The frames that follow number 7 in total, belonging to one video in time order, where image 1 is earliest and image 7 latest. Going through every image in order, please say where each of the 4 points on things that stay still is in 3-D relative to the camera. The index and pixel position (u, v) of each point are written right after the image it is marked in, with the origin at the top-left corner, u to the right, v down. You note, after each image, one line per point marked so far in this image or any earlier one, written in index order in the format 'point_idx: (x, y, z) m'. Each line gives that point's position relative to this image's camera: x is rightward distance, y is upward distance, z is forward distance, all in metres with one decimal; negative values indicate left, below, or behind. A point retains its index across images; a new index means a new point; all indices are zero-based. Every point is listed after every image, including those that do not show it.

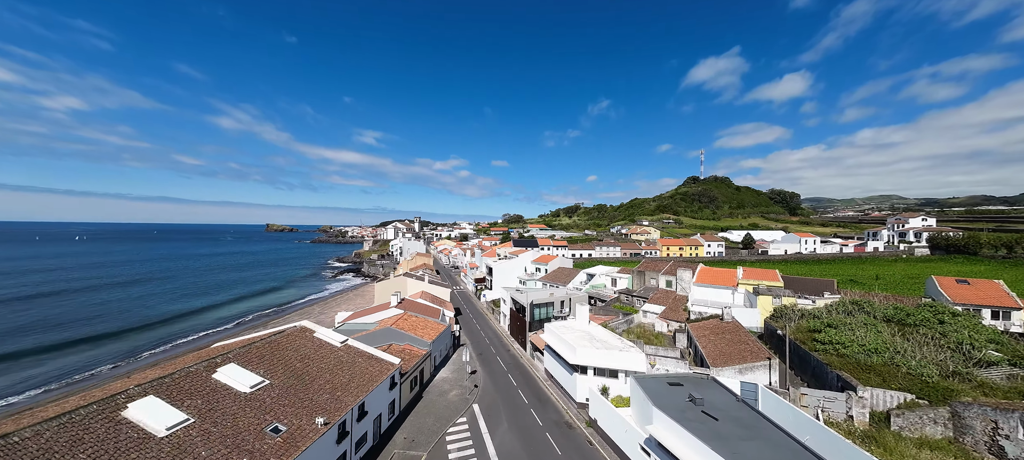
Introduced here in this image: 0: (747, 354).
0: (+14.4, -7.6, +18.5) m
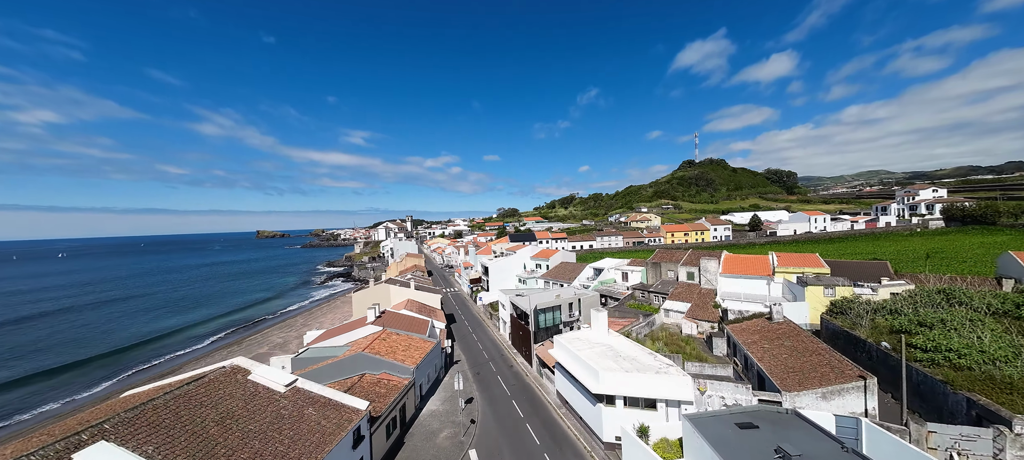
0: (+14.5, -6.5, +14.1) m
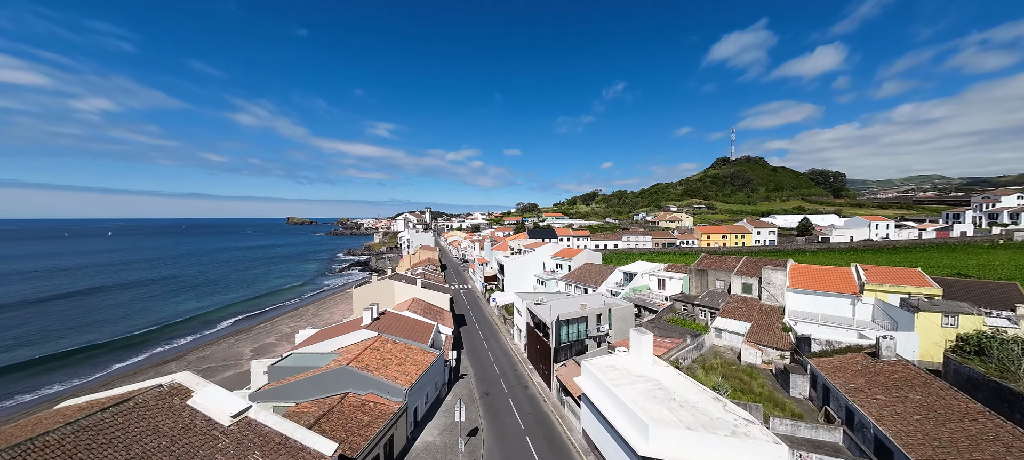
0: (+15.0, -6.9, +9.3) m
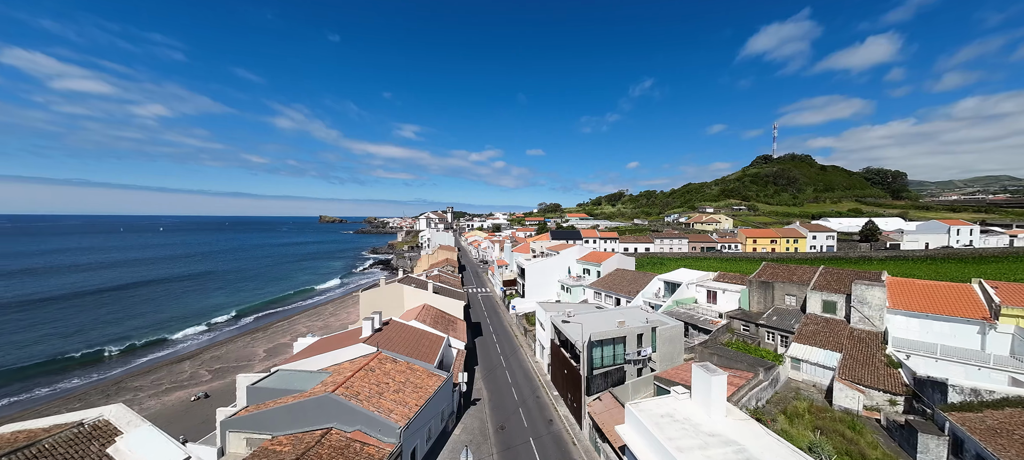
0: (+15.4, -7.0, +4.7) m
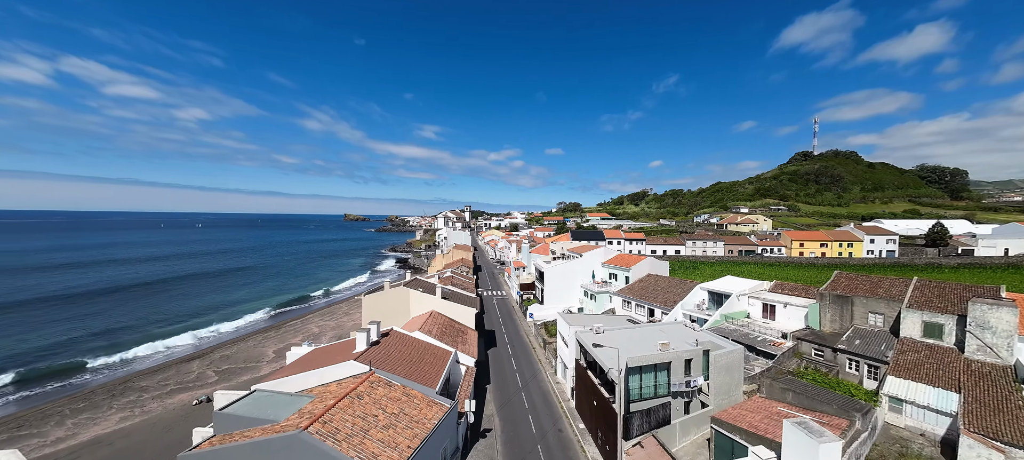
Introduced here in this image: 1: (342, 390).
0: (+15.5, -7.2, +0.8) m
1: (-7.2, -6.7, +12.9) m
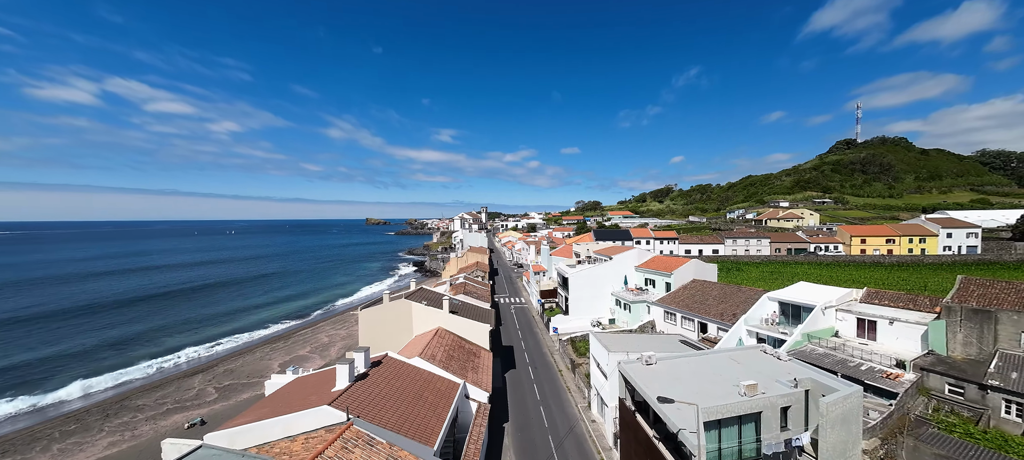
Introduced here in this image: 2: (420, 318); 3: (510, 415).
0: (+15.6, -6.8, -3.9) m
1: (-6.4, -6.8, +9.5) m
2: (-5.8, -5.6, +19.5) m
3: (-0.1, -9.9, +16.8) m
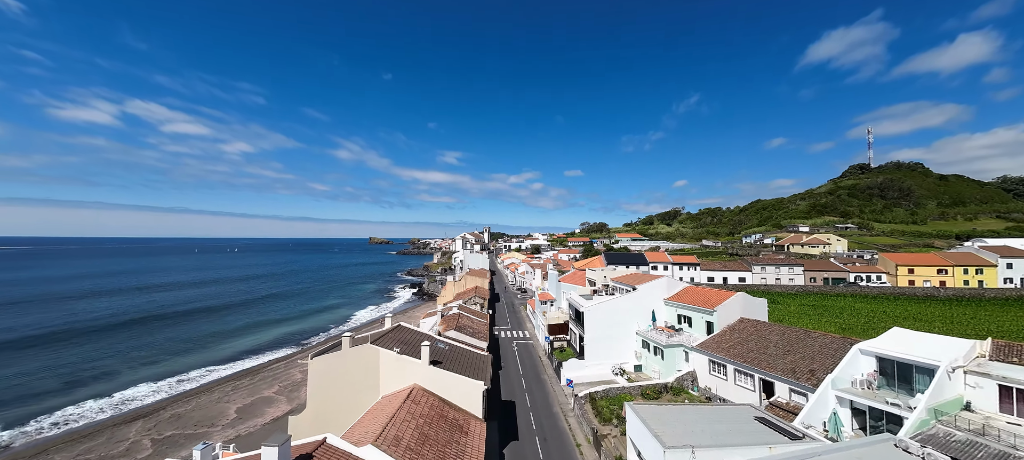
0: (+15.5, -6.5, -8.9) m
1: (-6.4, -7.2, +4.6) m
2: (-5.7, -6.7, +14.7) m
3: (-0.1, -10.9, +11.7) m
